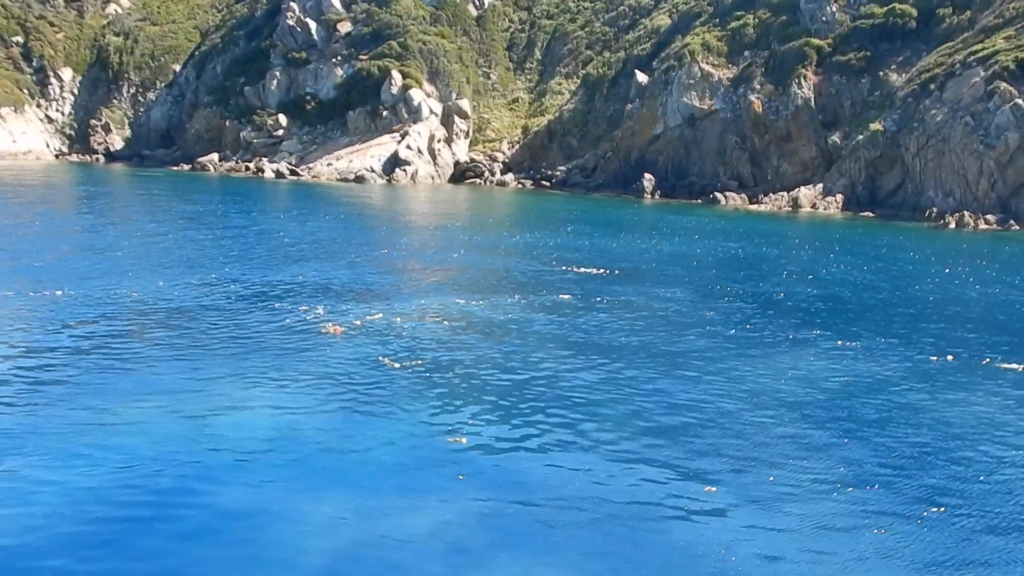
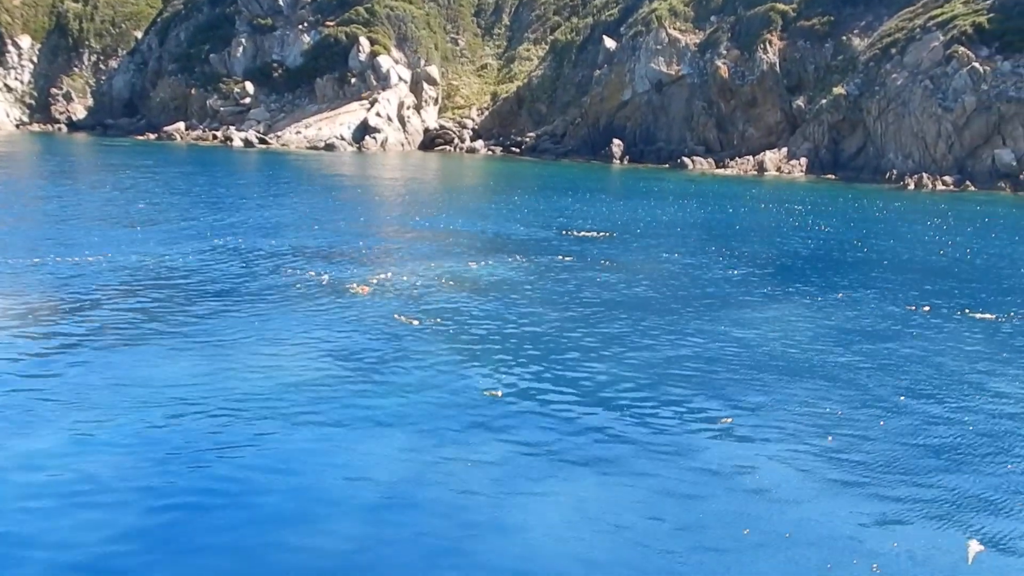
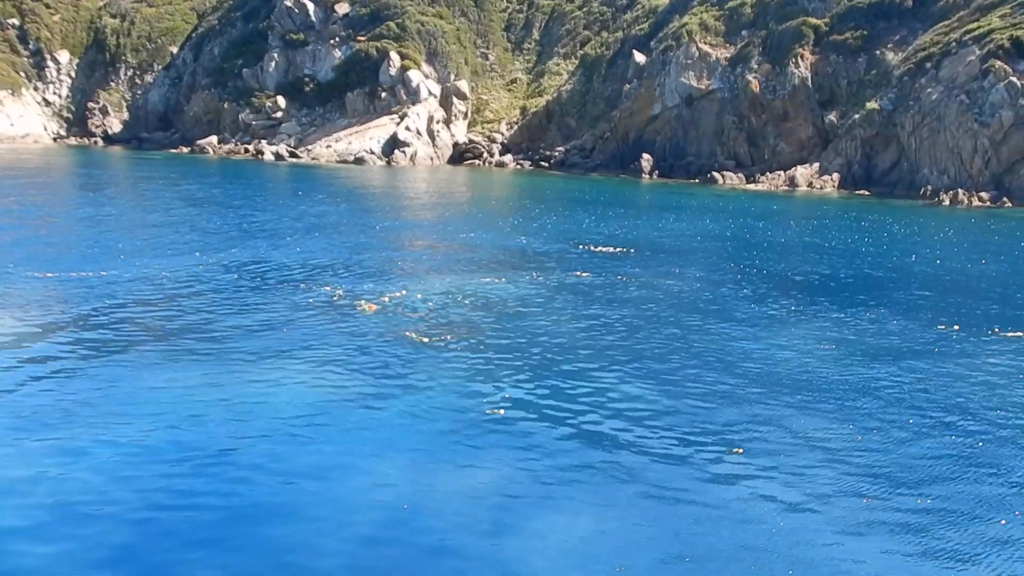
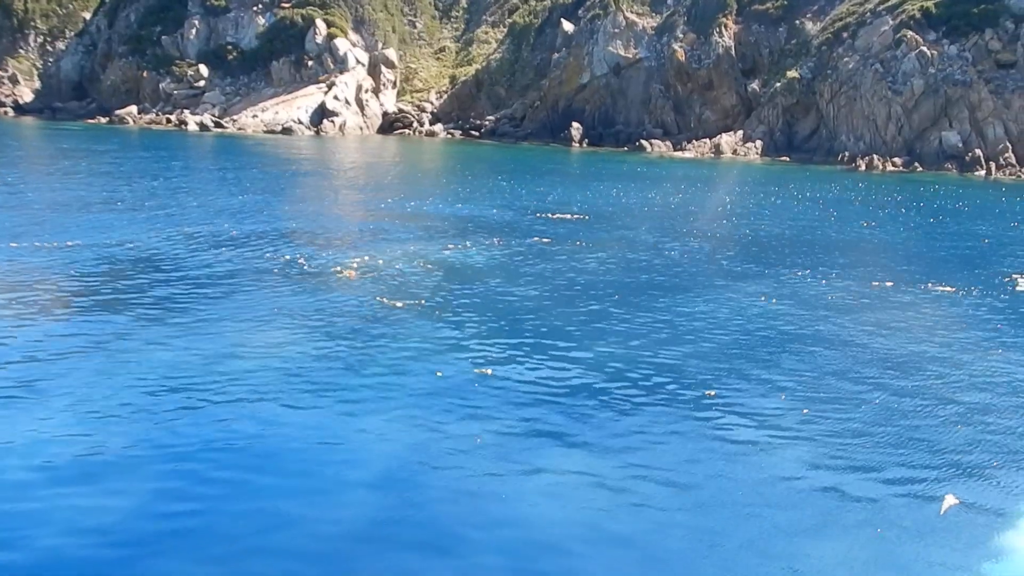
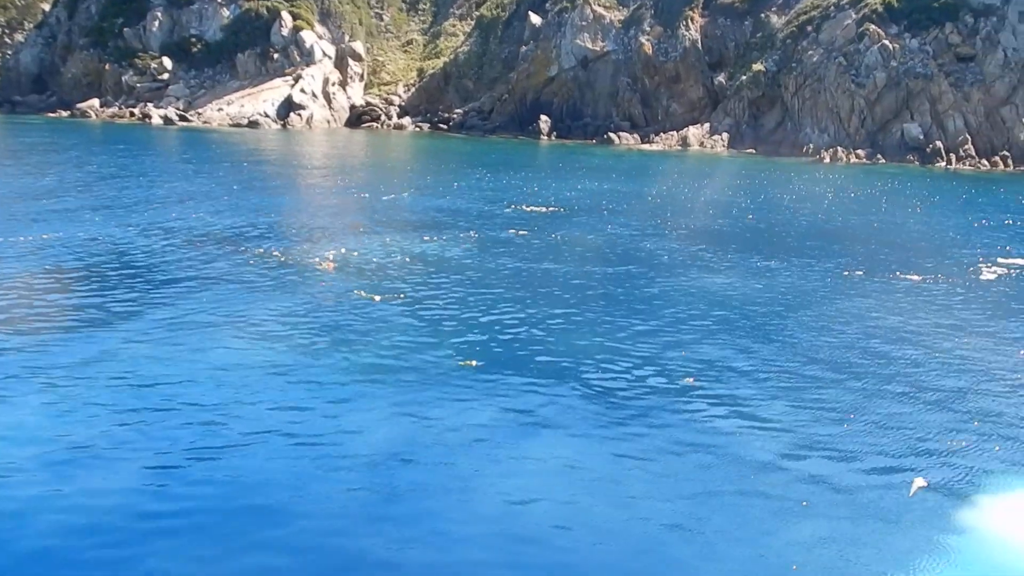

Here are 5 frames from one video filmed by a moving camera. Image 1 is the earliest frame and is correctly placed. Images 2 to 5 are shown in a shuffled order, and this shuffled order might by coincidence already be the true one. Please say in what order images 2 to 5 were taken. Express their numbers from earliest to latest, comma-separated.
3, 2, 4, 5
